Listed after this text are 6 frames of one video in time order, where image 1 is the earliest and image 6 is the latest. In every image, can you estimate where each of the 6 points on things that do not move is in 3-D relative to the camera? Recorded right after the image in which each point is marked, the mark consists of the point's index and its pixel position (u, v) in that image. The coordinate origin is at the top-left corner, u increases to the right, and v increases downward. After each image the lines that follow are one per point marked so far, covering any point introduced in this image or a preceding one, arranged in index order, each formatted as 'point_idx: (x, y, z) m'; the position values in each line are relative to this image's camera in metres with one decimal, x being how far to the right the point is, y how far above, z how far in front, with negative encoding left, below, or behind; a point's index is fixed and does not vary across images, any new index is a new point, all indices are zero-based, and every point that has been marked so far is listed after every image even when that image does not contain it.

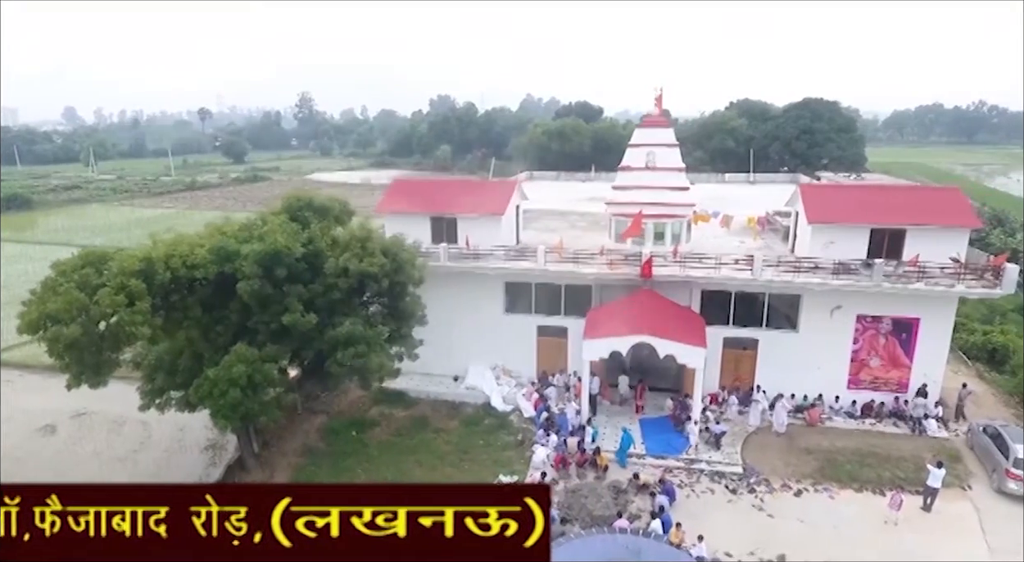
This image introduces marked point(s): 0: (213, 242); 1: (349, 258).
0: (-5.6, +0.7, +12.9) m
1: (-3.2, +0.4, +13.5) m
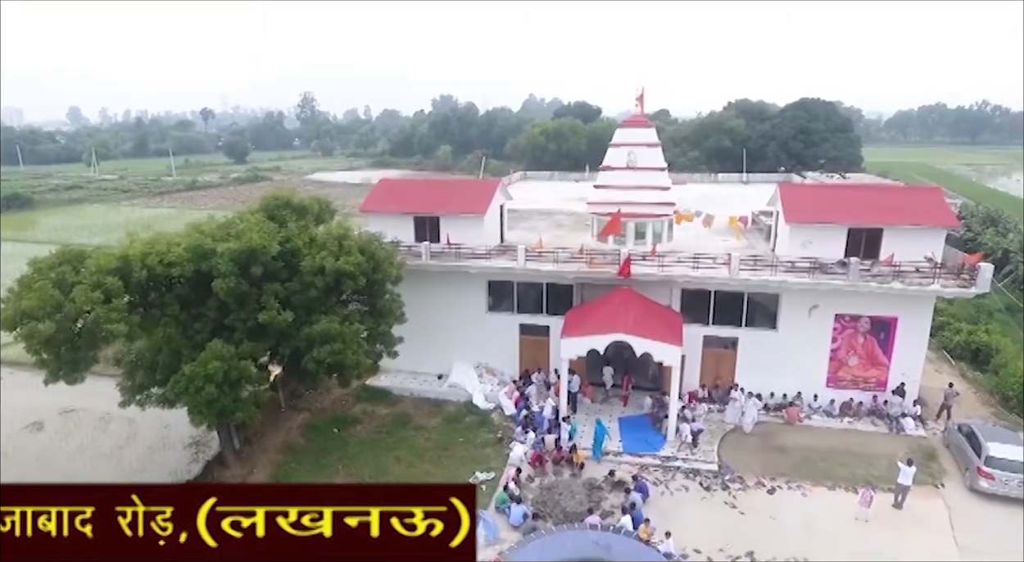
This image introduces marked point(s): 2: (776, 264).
0: (-6.2, +0.8, +13.1) m
1: (-3.7, +0.5, +13.7) m
2: (+6.2, +0.4, +16.0) m
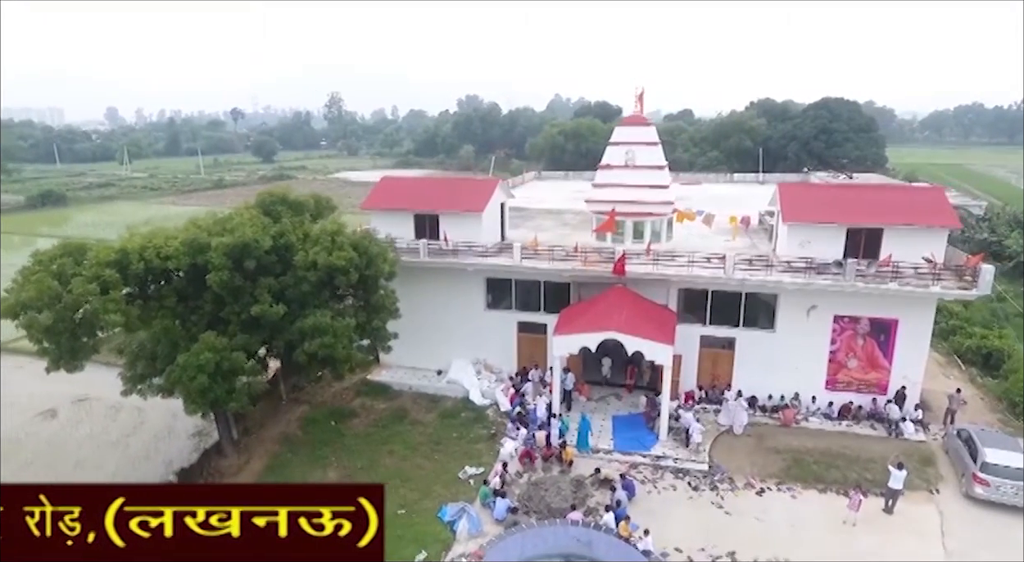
0: (-6.4, +0.9, +13.5) m
1: (-4.0, +0.6, +14.0) m
2: (+6.0, +0.4, +15.9) m
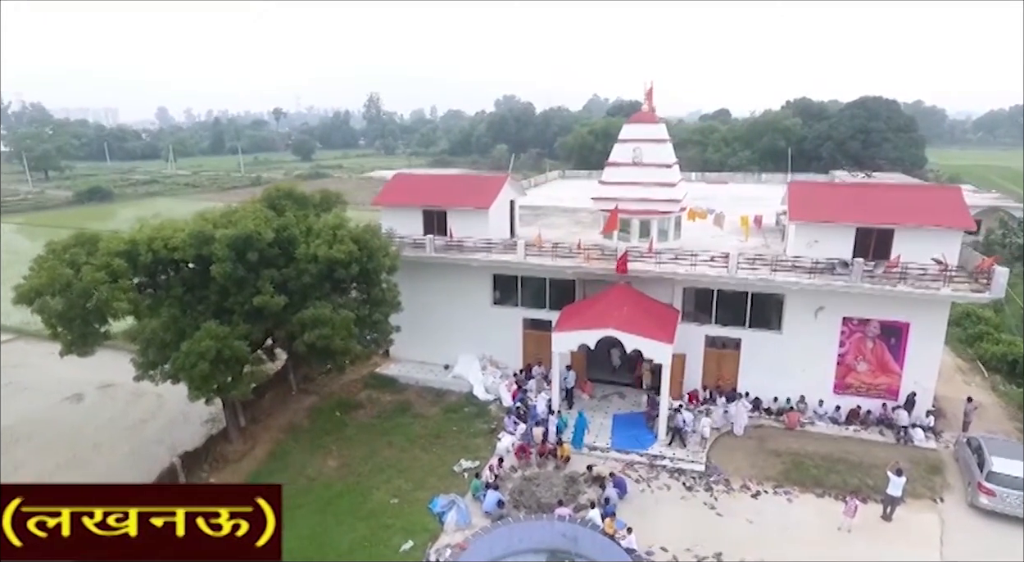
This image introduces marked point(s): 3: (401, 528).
0: (-6.5, +1.1, +13.9) m
1: (-4.0, +0.7, +14.3) m
2: (+6.1, +0.4, +15.6) m
3: (-2.1, -4.6, +12.8) m
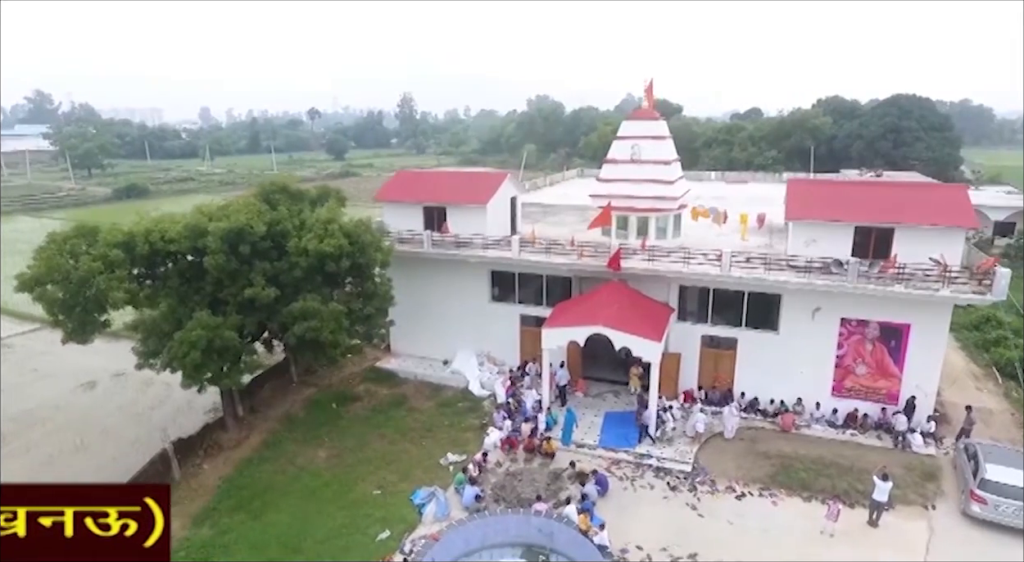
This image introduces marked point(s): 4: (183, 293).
0: (-6.8, +1.3, +14.3) m
1: (-4.3, +0.9, +14.6) m
2: (+5.8, +0.4, +15.3) m
3: (-2.5, -4.5, +13.0) m
4: (-7.0, -0.3, +14.6) m
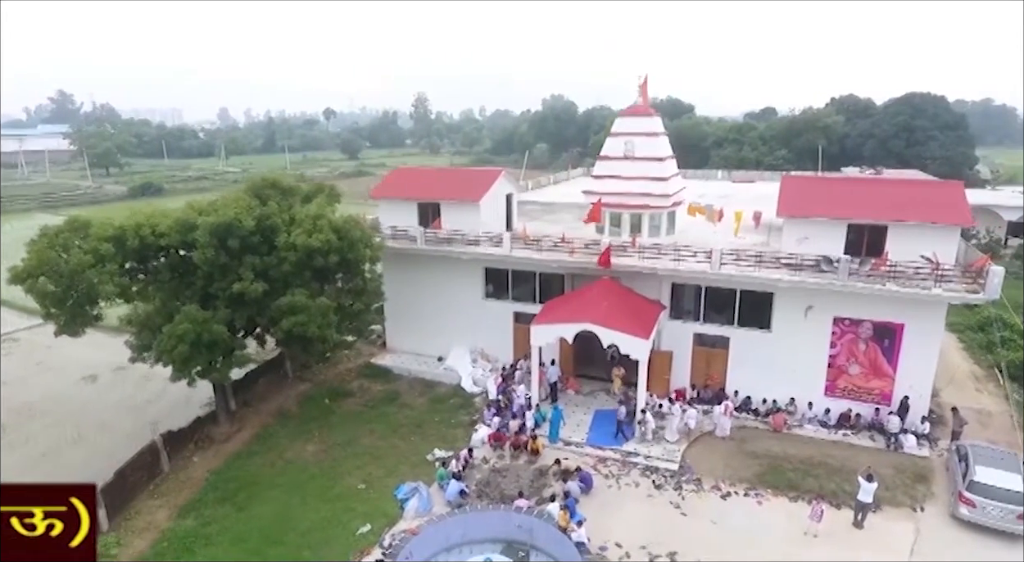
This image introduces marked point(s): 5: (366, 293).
0: (-7.0, +1.4, +14.5) m
1: (-4.6, +1.0, +14.7) m
2: (+5.6, +0.5, +15.1) m
3: (-2.9, -4.4, +13.1) m
4: (-7.3, -0.1, +14.8) m
5: (-3.3, -0.3, +15.6) m
